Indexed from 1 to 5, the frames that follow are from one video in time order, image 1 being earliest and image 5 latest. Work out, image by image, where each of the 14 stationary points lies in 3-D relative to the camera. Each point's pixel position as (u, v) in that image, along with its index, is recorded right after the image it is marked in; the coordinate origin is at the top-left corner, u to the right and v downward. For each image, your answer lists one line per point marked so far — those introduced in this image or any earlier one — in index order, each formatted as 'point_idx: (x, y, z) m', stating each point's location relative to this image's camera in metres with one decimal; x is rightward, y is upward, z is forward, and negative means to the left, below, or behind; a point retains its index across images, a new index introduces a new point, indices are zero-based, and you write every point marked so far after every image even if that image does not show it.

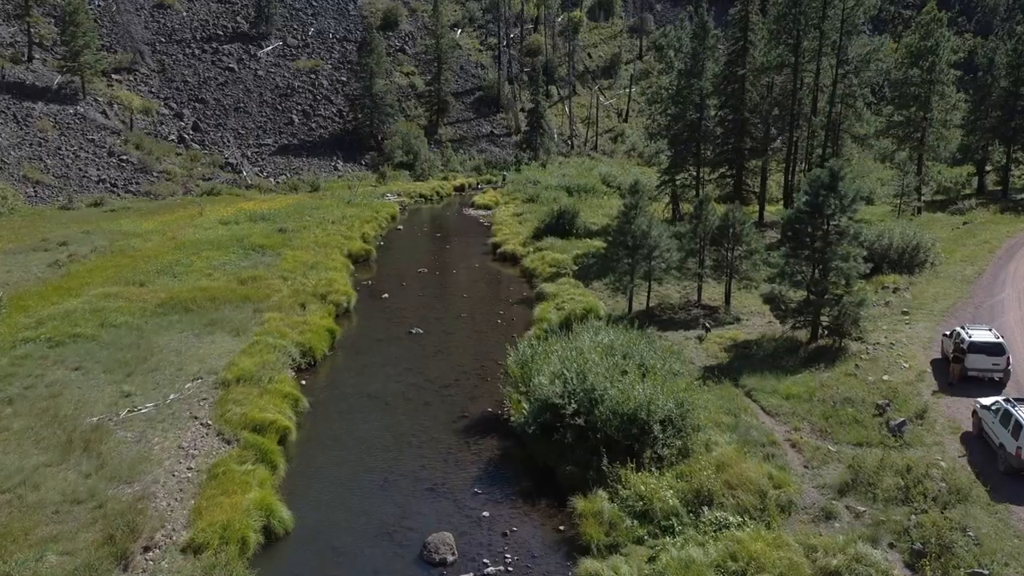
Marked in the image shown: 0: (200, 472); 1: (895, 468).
0: (-3.6, -2.1, +13.5) m
1: (+4.2, -1.9, +12.8) m
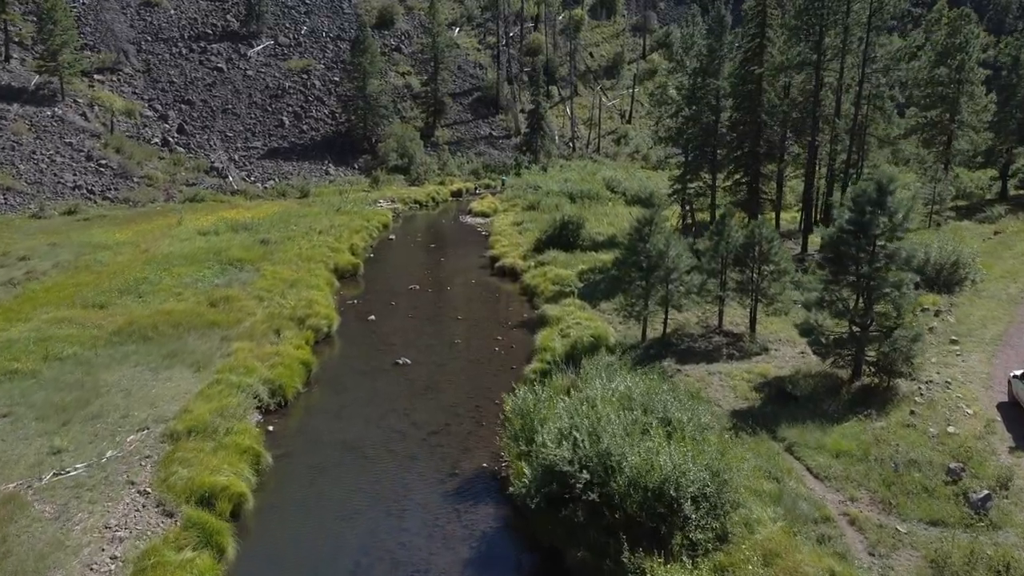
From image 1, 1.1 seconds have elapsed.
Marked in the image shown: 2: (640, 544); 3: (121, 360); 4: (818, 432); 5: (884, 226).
0: (-3.6, -2.6, +11.0) m
1: (+4.1, -2.4, +10.2) m
2: (+1.2, -2.5, +11.3) m
3: (-6.4, -1.2, +19.2) m
4: (+3.8, -1.8, +14.8) m
5: (+5.2, +0.9, +16.4) m
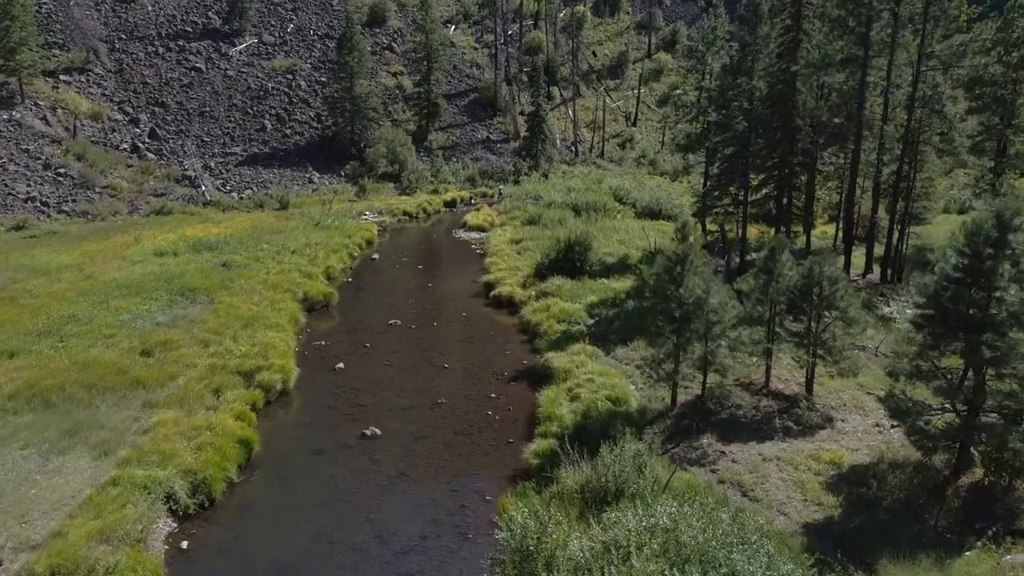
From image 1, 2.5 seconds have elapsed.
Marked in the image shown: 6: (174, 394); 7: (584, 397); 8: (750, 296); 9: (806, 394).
0: (-3.7, -3.3, +6.7) m
1: (+4.1, -3.1, +6.0) m
2: (+1.2, -3.2, +7.1) m
3: (-6.4, -1.9, +15.0) m
4: (+3.8, -2.5, +10.5) m
5: (+5.1, +0.1, +12.1) m
6: (-4.9, -1.5, +17.1) m
7: (+1.0, -1.6, +17.1) m
8: (+3.5, -0.1, +17.1) m
9: (+4.2, -1.5, +16.6) m
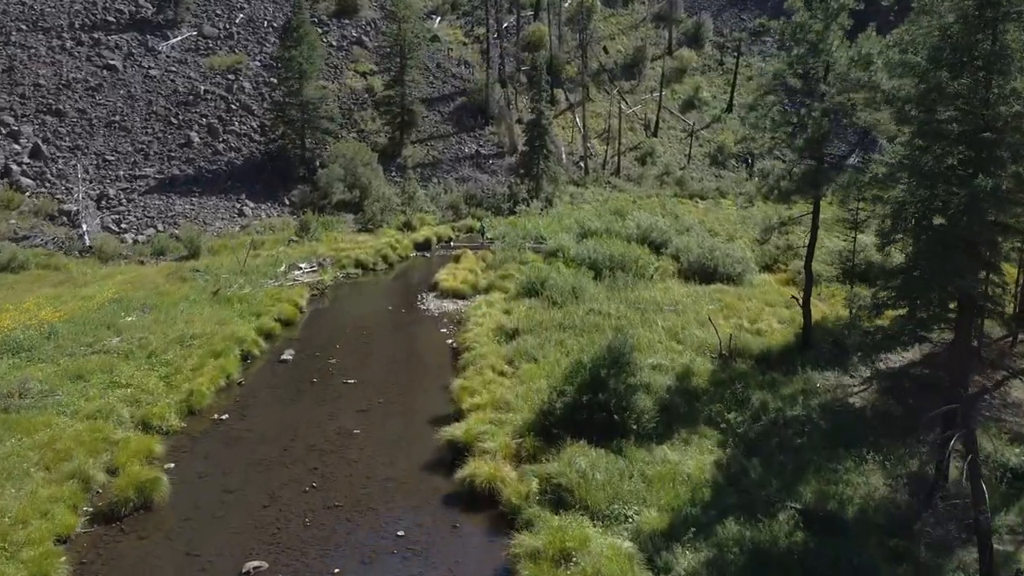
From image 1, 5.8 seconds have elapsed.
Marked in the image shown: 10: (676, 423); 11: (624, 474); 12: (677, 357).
0: (-3.9, -5.5, -5.7) m
1: (+3.9, -5.3, -6.4) m
2: (+1.0, -5.4, -5.3) m
3: (-6.6, -4.1, +2.5) m
4: (+3.6, -4.7, -1.9) m
5: (+4.9, -2.0, -0.3) m
6: (-5.1, -3.7, +4.7) m
7: (+0.8, -3.7, +4.7) m
8: (+3.3, -2.3, +4.7) m
9: (+4.0, -3.7, +4.2) m
10: (+2.2, -1.8, +15.8) m
11: (+1.3, -2.2, +13.8) m
12: (+2.8, -1.1, +19.9) m
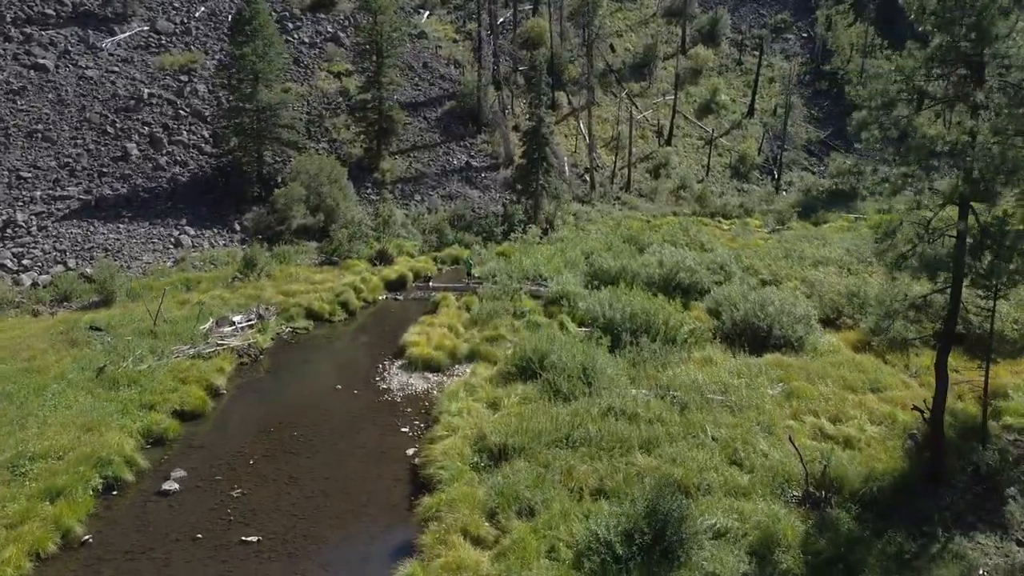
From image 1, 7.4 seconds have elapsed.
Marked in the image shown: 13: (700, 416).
0: (-4.0, -6.7, -12.5) m
1: (+3.7, -6.5, -13.3) m
2: (+0.8, -6.6, -12.2) m
3: (-6.8, -5.4, -4.3) m
4: (+3.4, -6.0, -8.8) m
5: (+4.7, -3.3, -7.1) m
6: (-5.3, -5.0, -2.1) m
7: (+0.6, -5.0, -2.2) m
8: (+3.1, -3.6, -2.1) m
9: (+3.8, -4.9, -2.7) m
10: (+2.0, -3.0, +9.0) m
11: (+1.1, -3.4, +7.0) m
12: (+2.6, -2.4, +13.1) m
13: (+2.6, -1.7, +16.6) m
